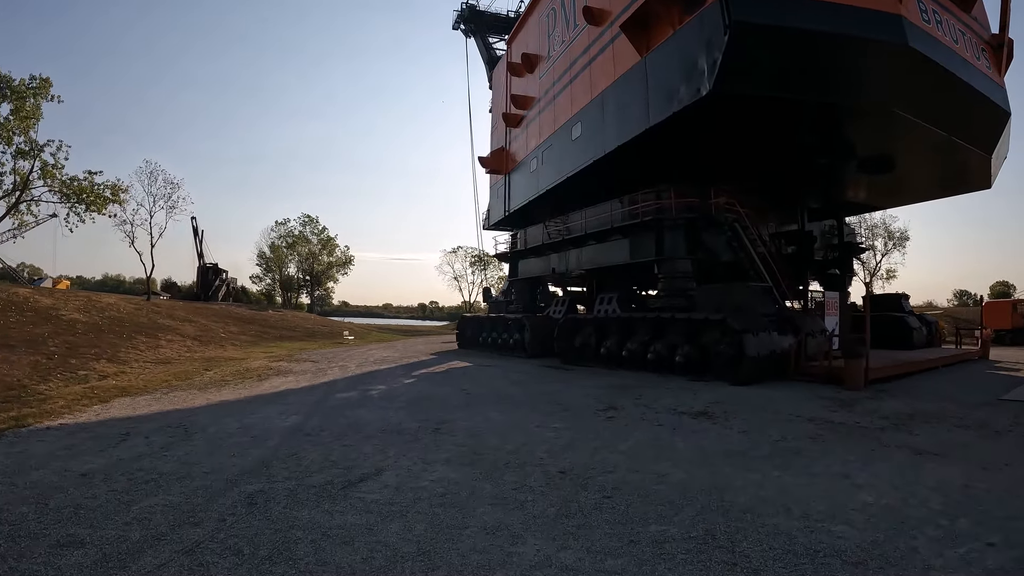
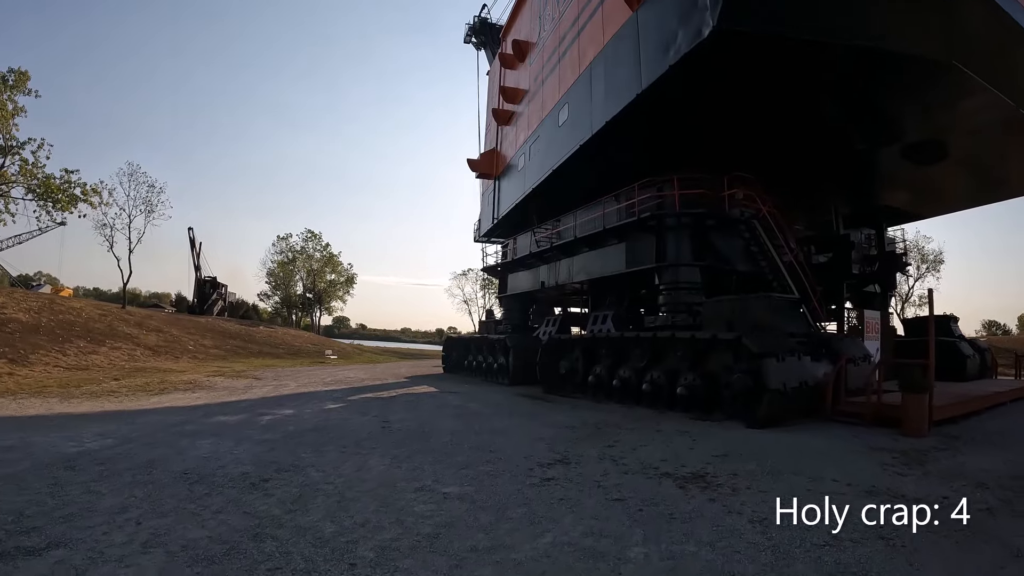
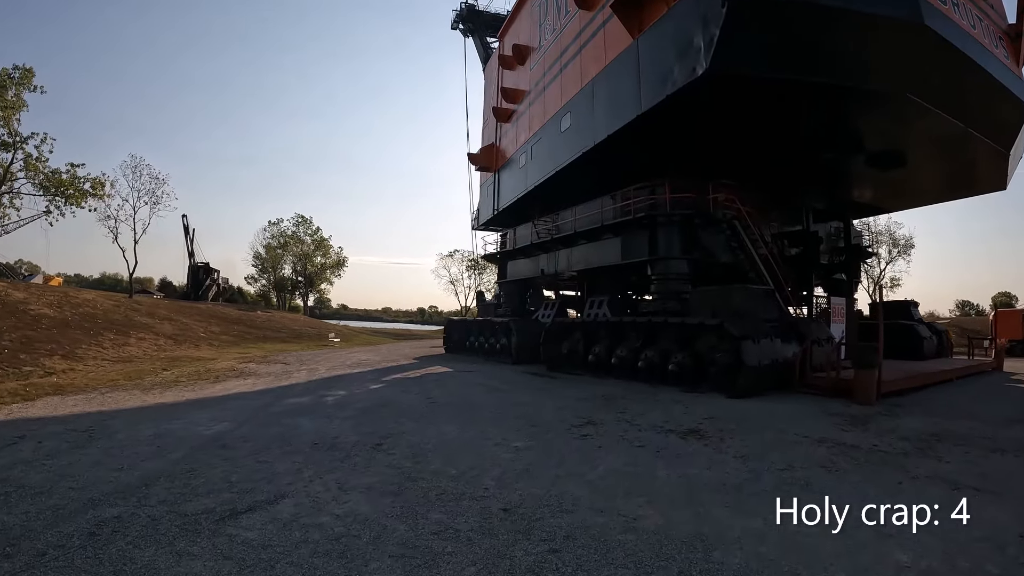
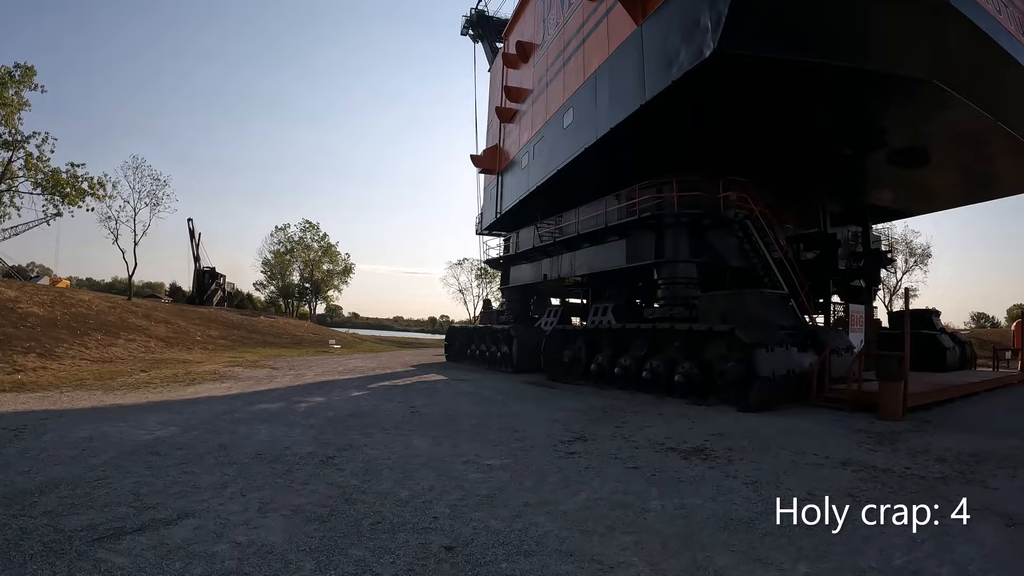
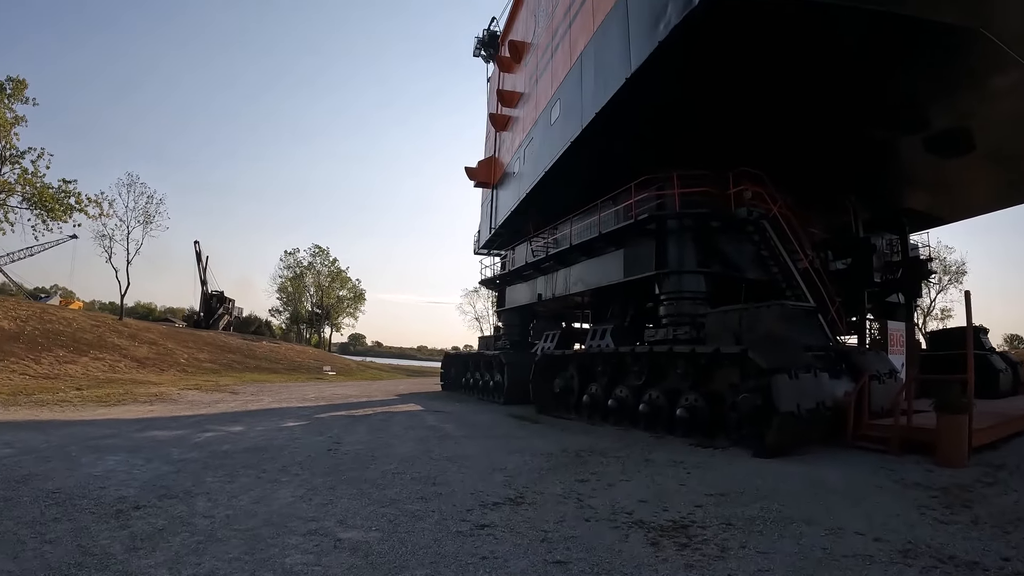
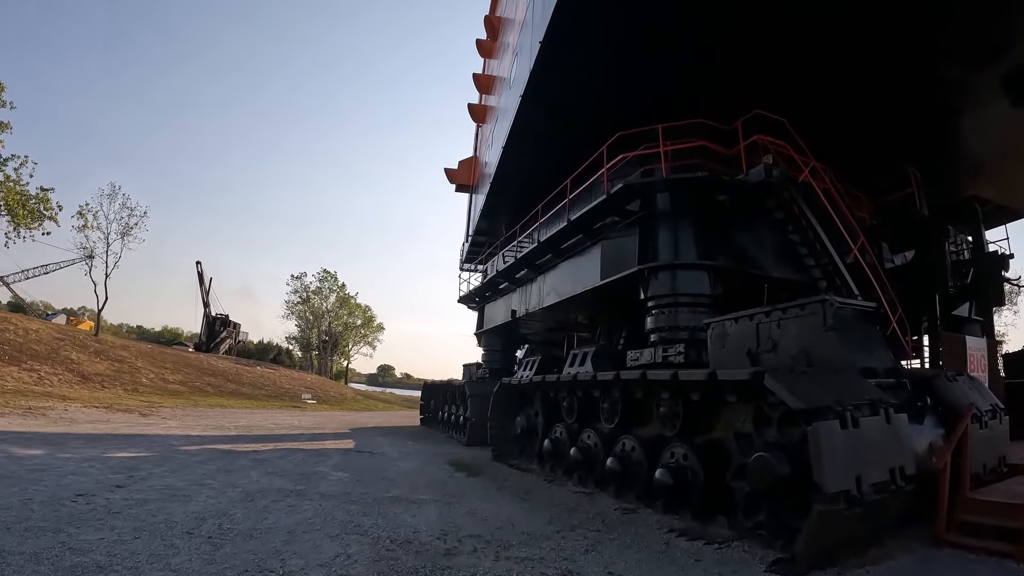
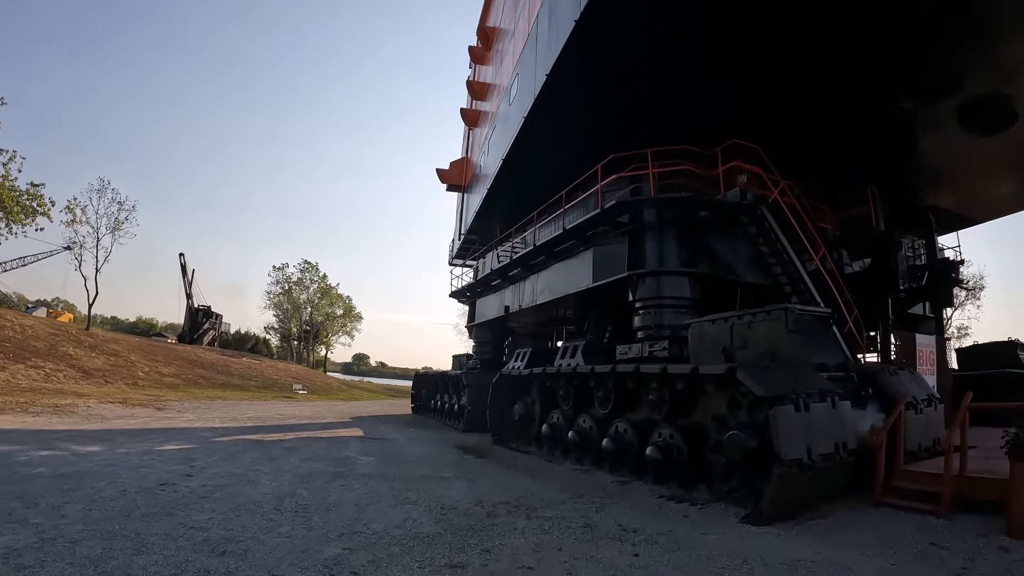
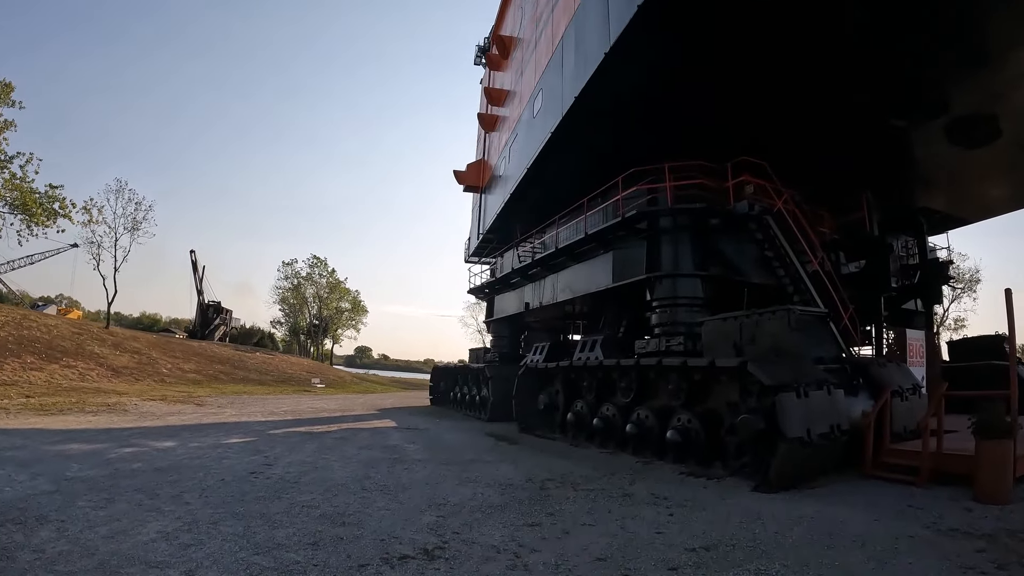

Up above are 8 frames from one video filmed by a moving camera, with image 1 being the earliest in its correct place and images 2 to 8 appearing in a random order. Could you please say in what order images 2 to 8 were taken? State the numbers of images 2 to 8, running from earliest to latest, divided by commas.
3, 4, 2, 5, 8, 7, 6
